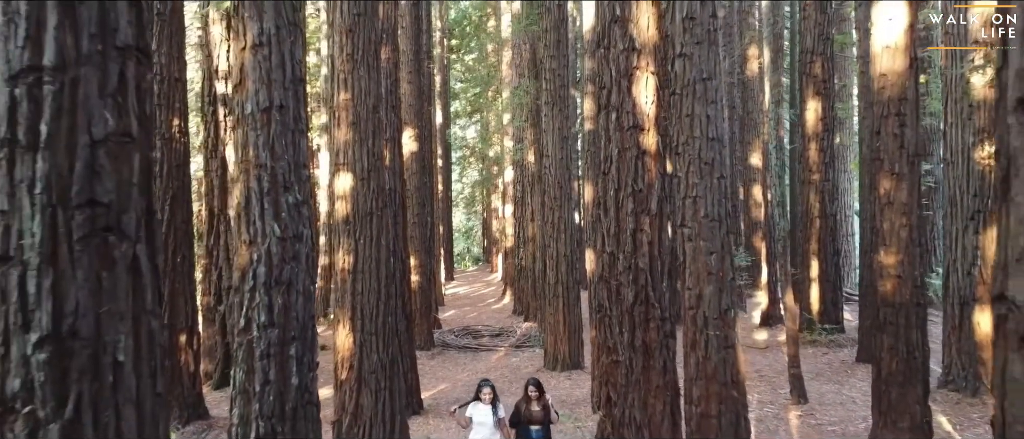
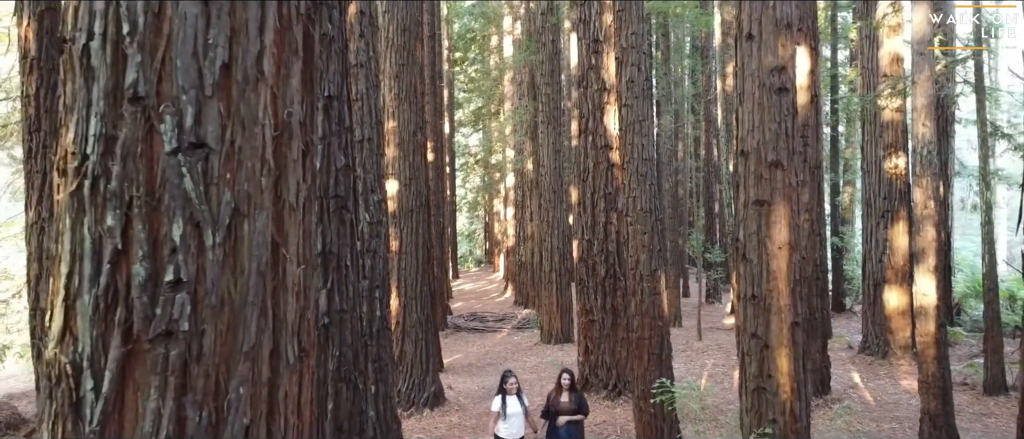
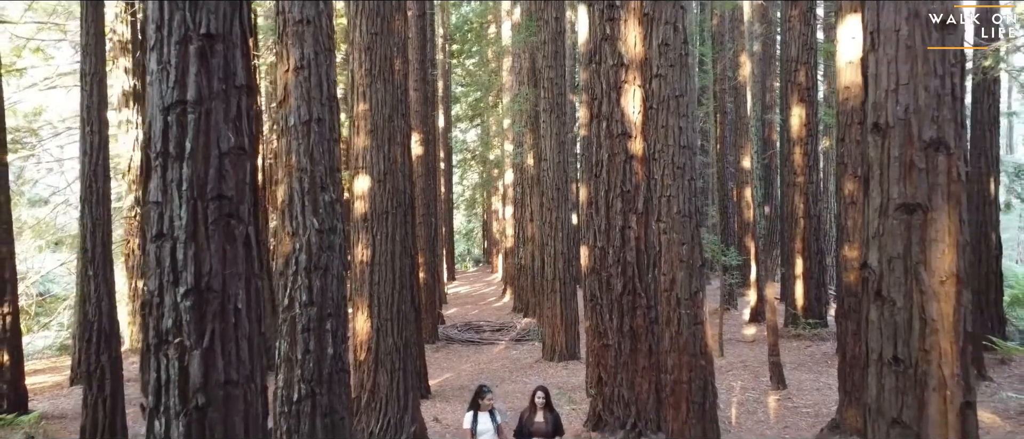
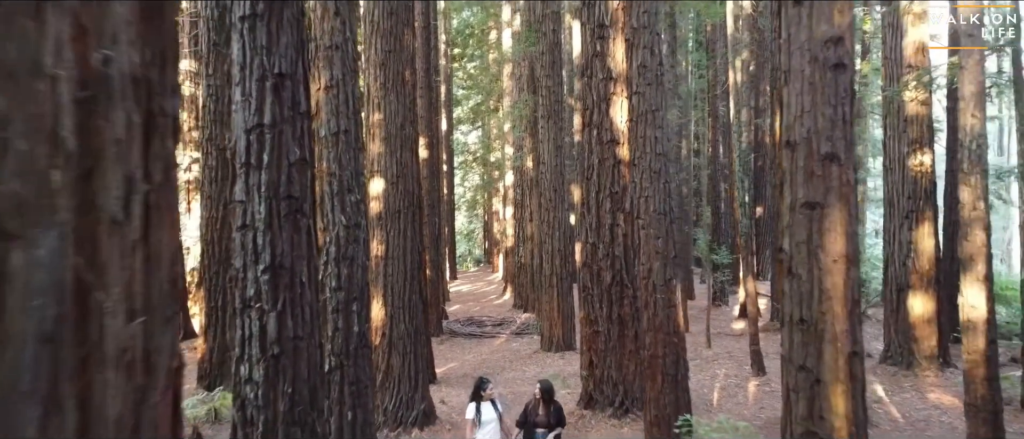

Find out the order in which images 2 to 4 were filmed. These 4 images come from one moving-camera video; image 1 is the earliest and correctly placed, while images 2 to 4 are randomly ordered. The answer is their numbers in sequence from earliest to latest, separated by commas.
3, 4, 2
